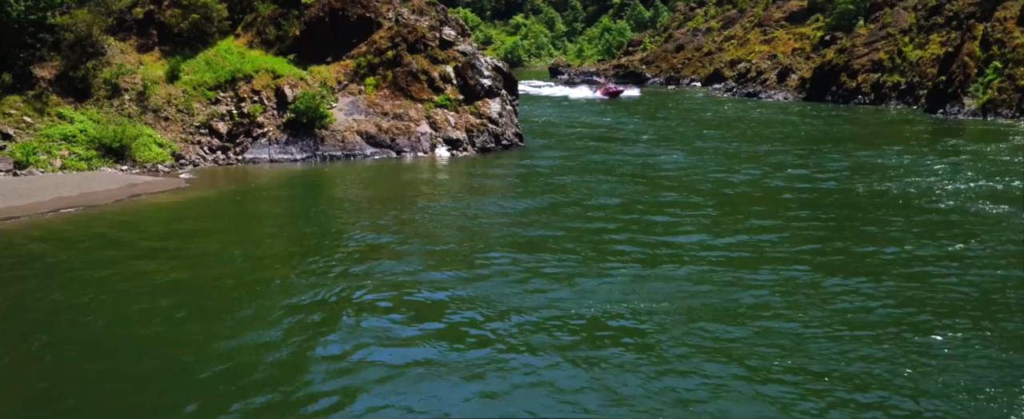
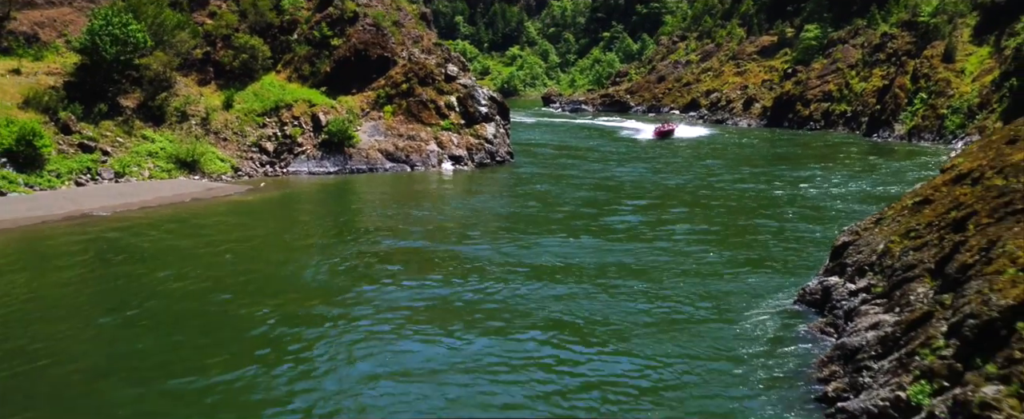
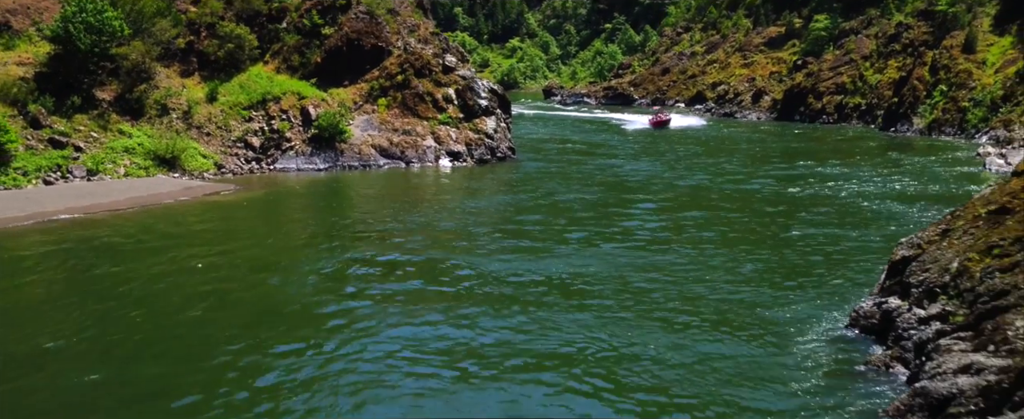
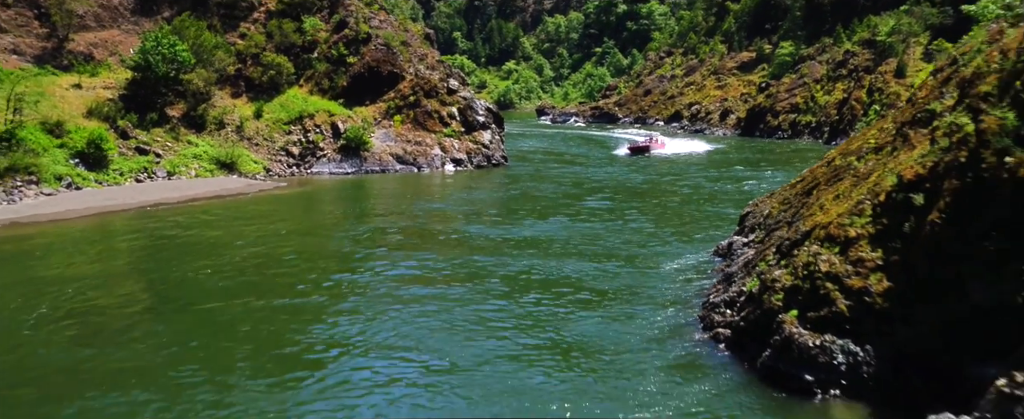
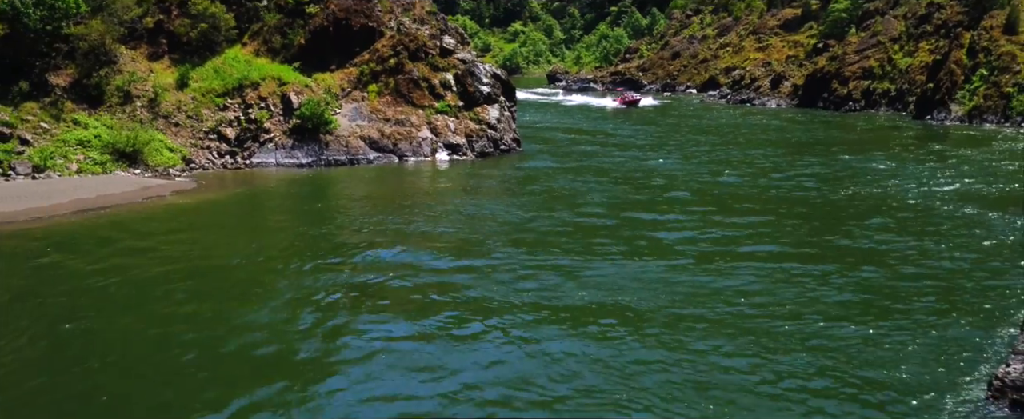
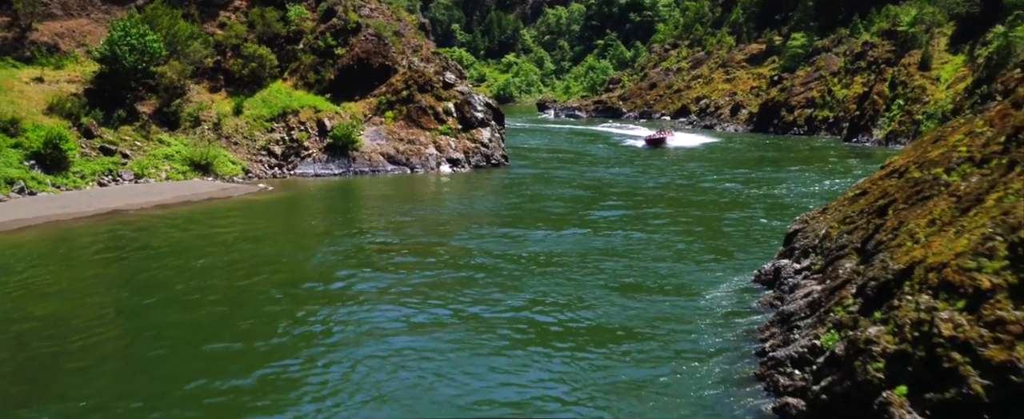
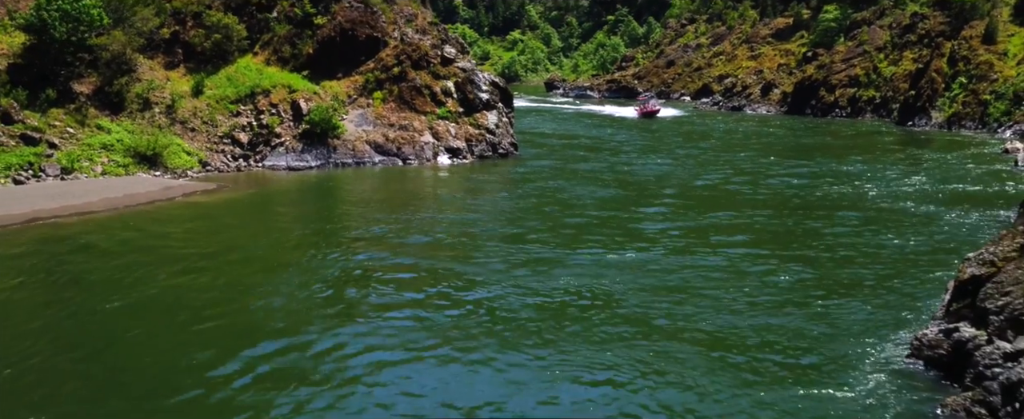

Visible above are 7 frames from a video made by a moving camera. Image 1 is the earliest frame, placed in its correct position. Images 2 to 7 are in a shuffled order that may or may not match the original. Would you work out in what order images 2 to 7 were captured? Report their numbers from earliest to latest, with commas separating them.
5, 7, 3, 2, 6, 4
